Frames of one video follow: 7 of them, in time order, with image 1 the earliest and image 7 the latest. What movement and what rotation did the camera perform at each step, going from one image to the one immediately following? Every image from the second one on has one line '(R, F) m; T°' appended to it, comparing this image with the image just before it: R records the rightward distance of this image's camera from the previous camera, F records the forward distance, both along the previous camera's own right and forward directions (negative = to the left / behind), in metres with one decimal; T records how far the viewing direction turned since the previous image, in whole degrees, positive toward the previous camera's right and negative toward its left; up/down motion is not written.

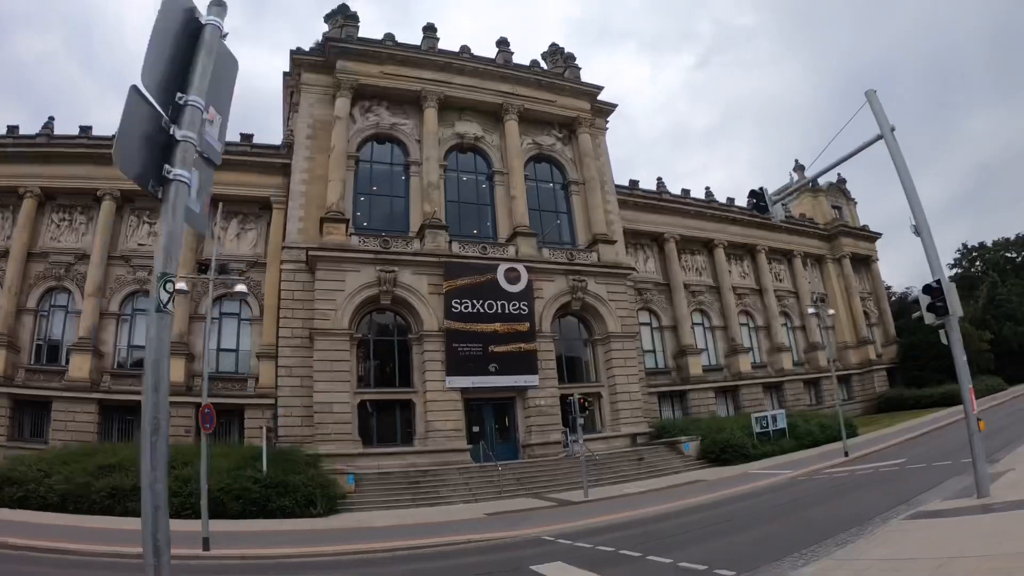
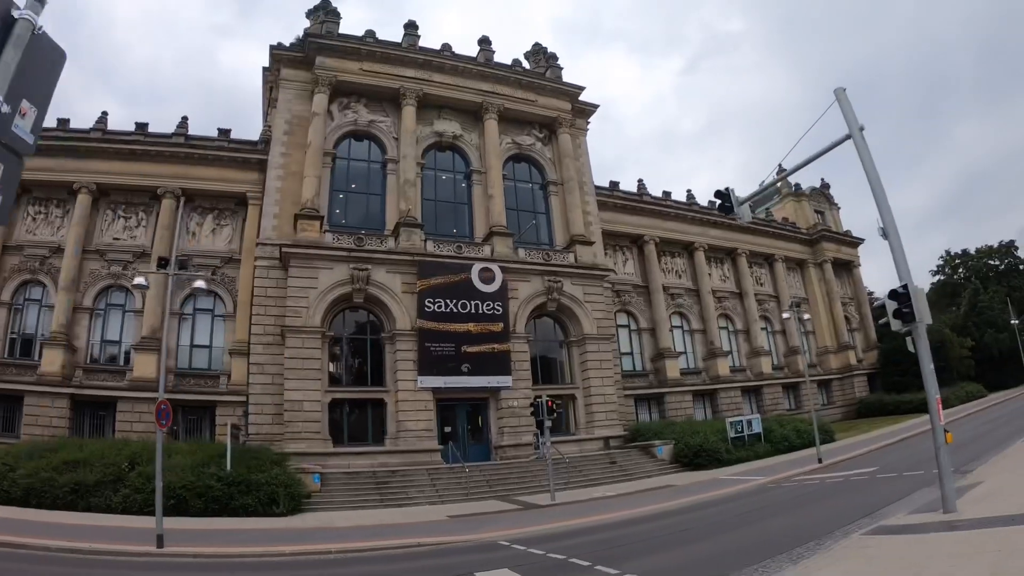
(+1.2, +0.1) m; 0°
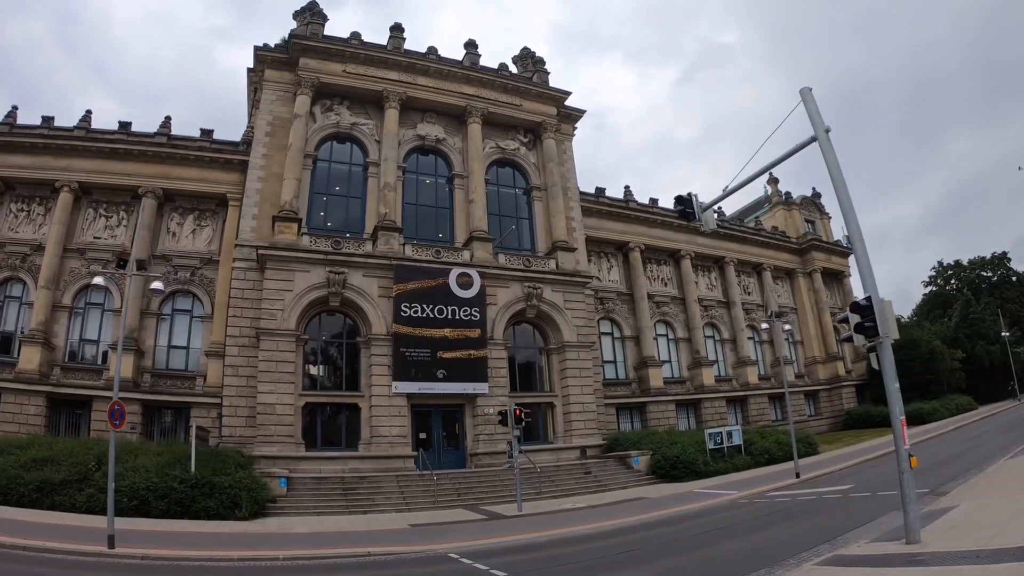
(+1.4, +0.2) m; -1°
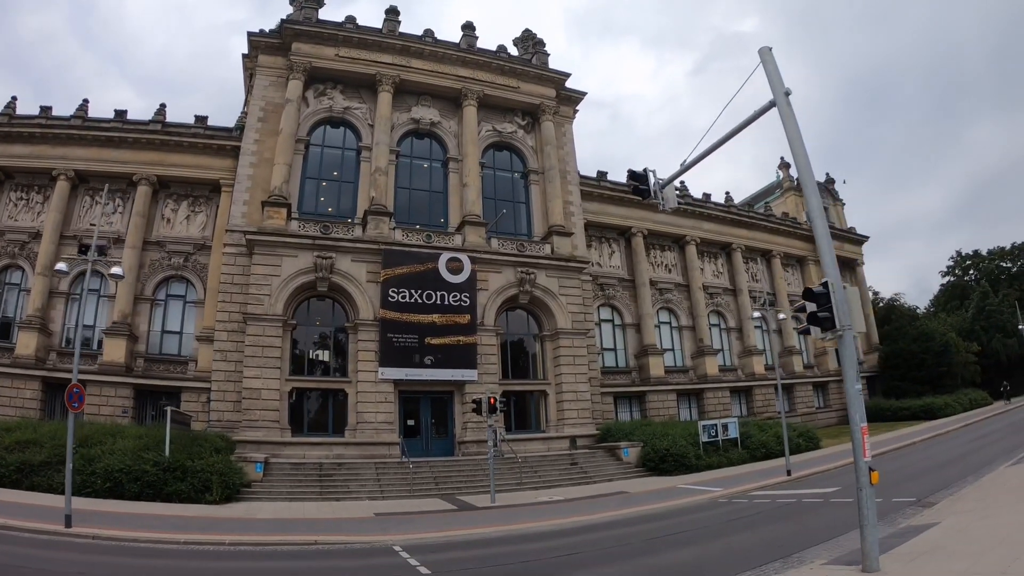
(+1.9, +0.7) m; -3°
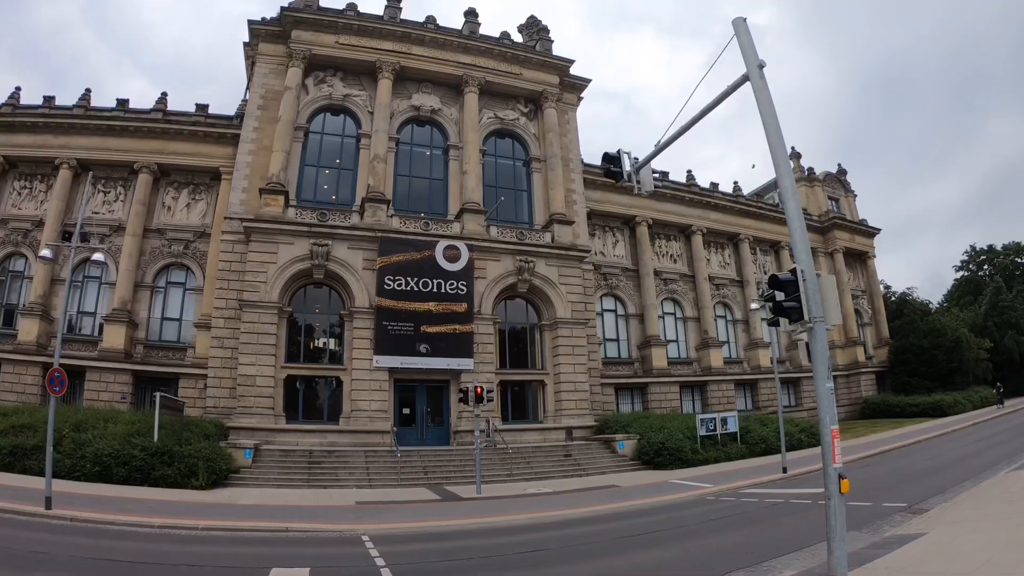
(+1.1, +0.4) m; -2°
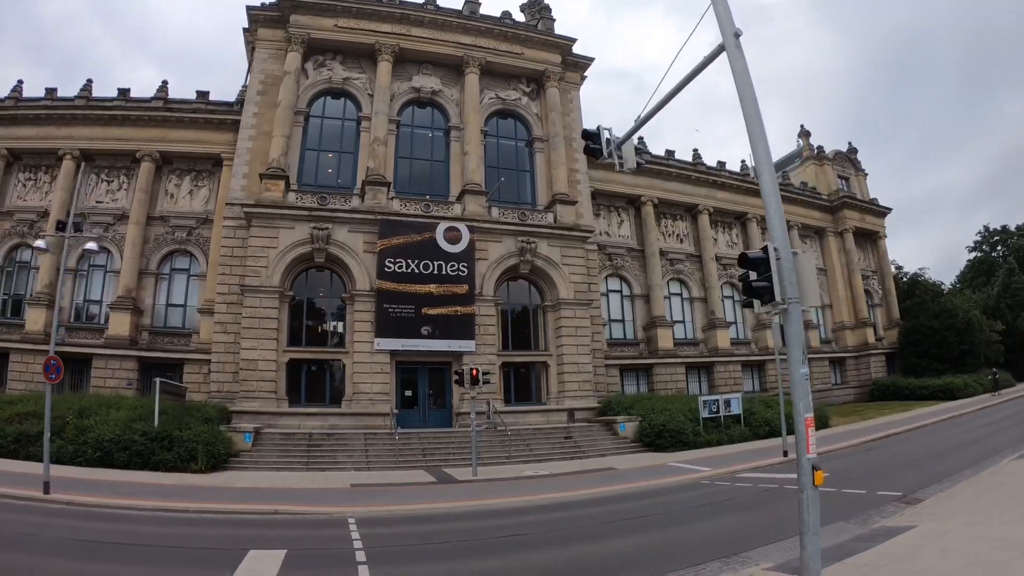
(+0.8, +0.2) m; -2°
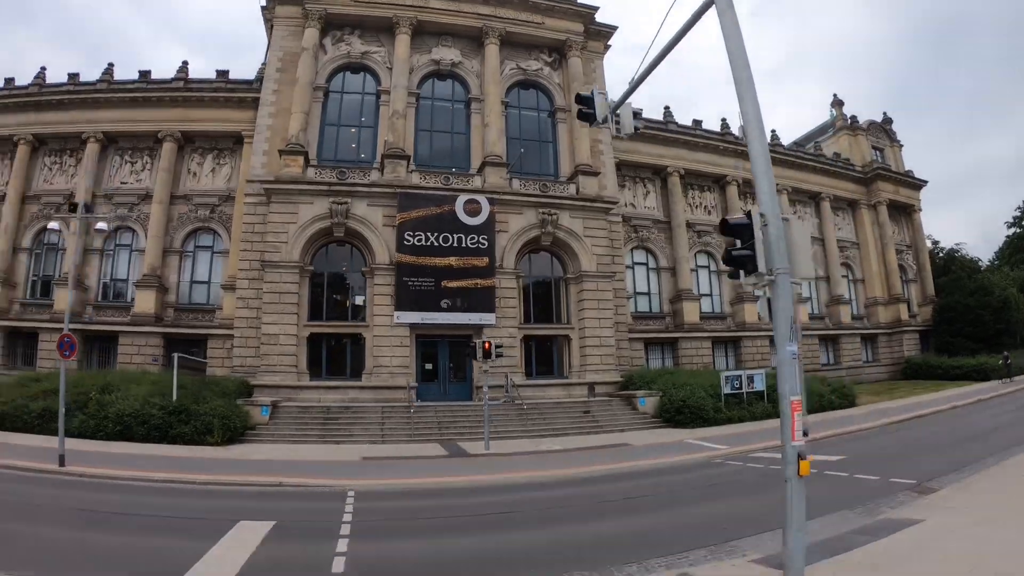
(+0.9, +0.3) m; -3°
